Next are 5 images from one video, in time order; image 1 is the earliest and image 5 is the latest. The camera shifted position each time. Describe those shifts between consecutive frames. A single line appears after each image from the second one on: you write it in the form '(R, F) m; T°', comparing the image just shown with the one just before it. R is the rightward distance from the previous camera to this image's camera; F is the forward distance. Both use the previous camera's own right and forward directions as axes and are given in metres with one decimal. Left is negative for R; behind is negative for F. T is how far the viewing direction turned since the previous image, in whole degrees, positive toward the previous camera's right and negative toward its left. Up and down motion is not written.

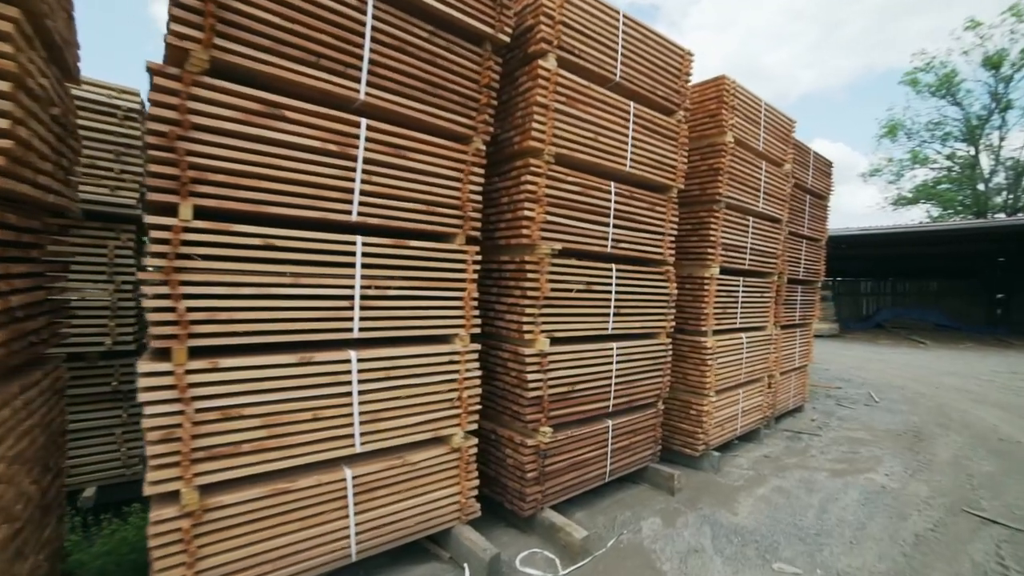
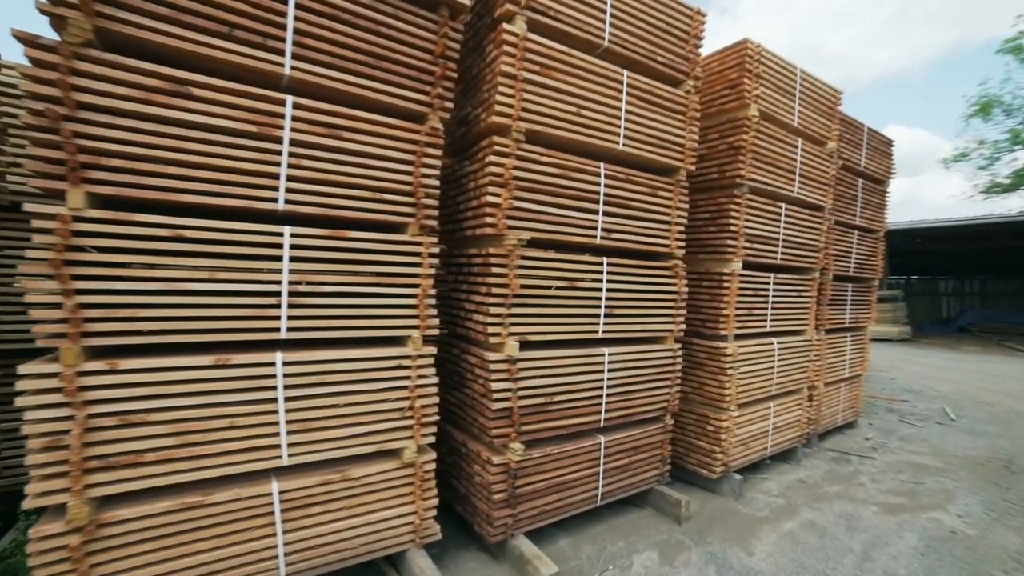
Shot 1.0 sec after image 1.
(+0.8, +0.6) m; -6°
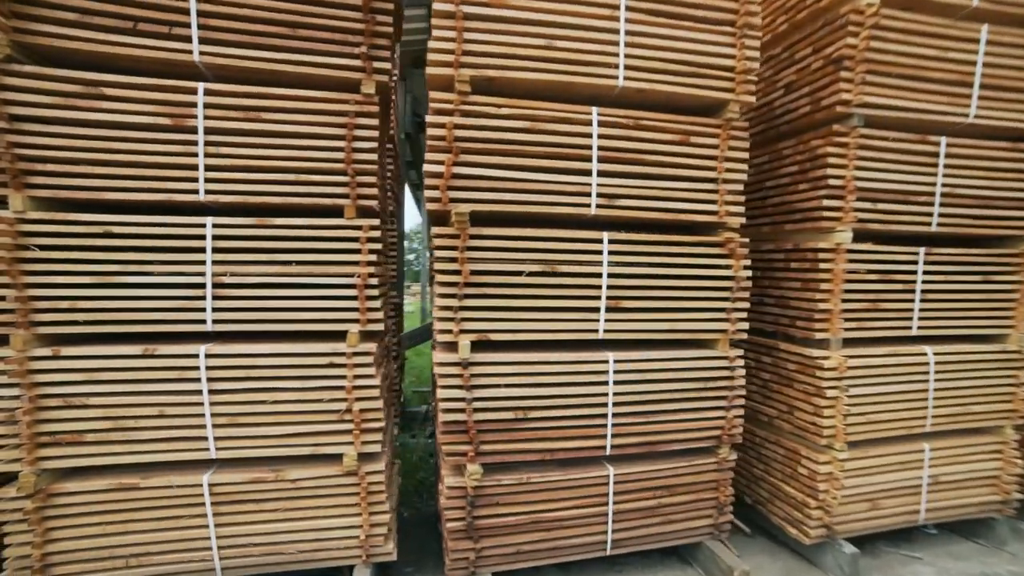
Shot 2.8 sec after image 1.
(+1.5, +1.0) m; -20°
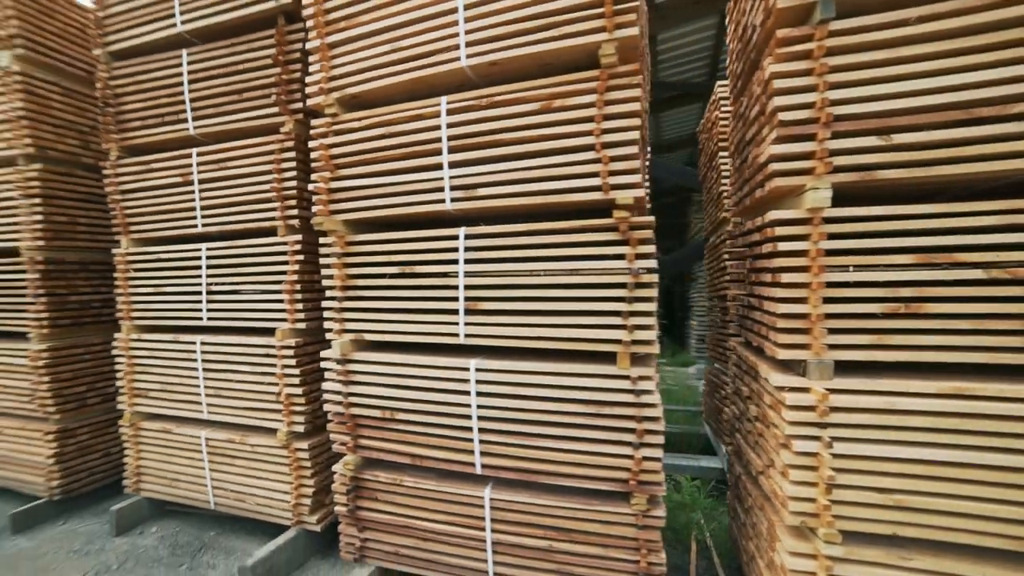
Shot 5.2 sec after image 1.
(+2.6, +0.8) m; -28°
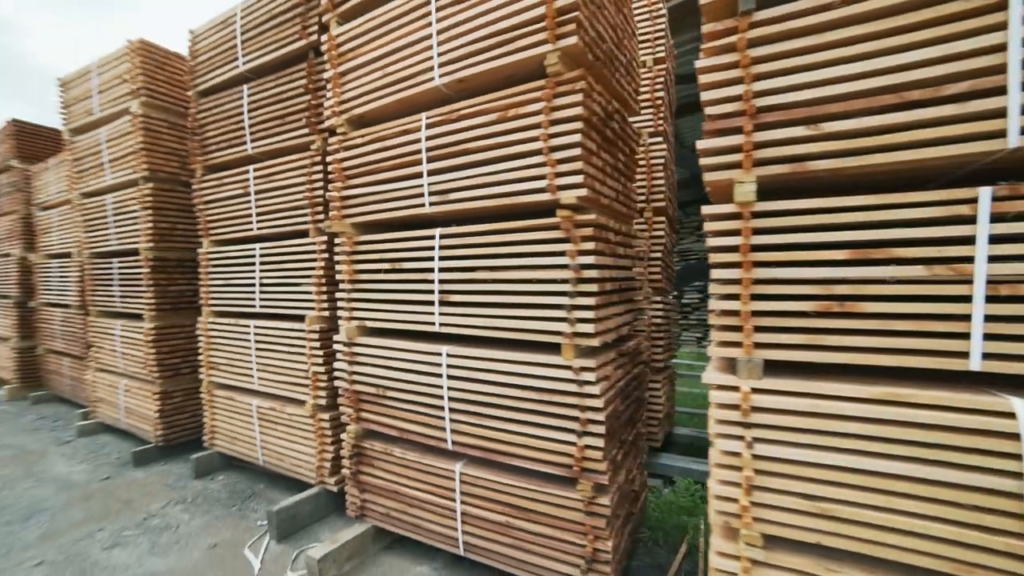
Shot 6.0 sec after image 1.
(+0.9, -0.2) m; -11°
